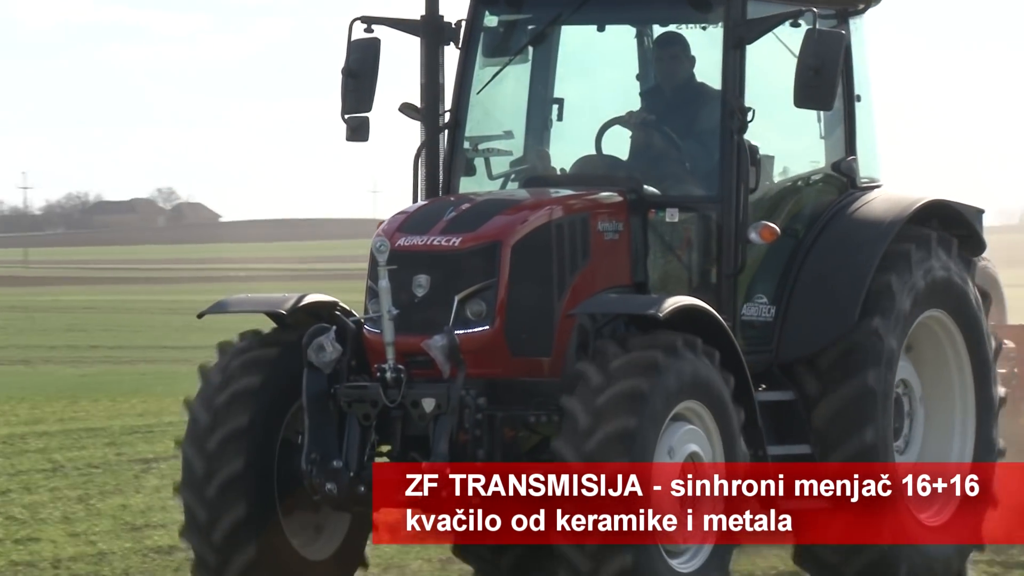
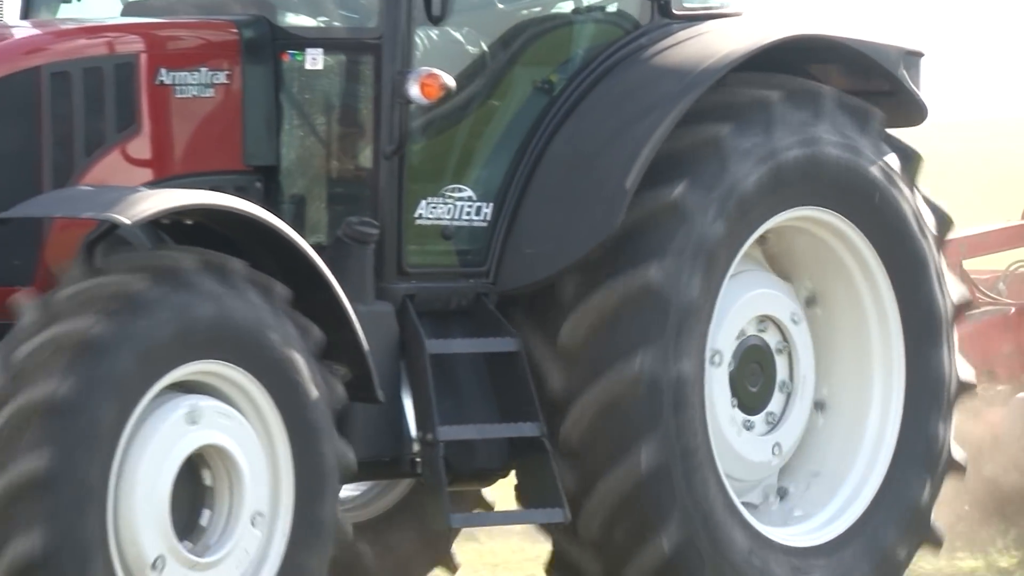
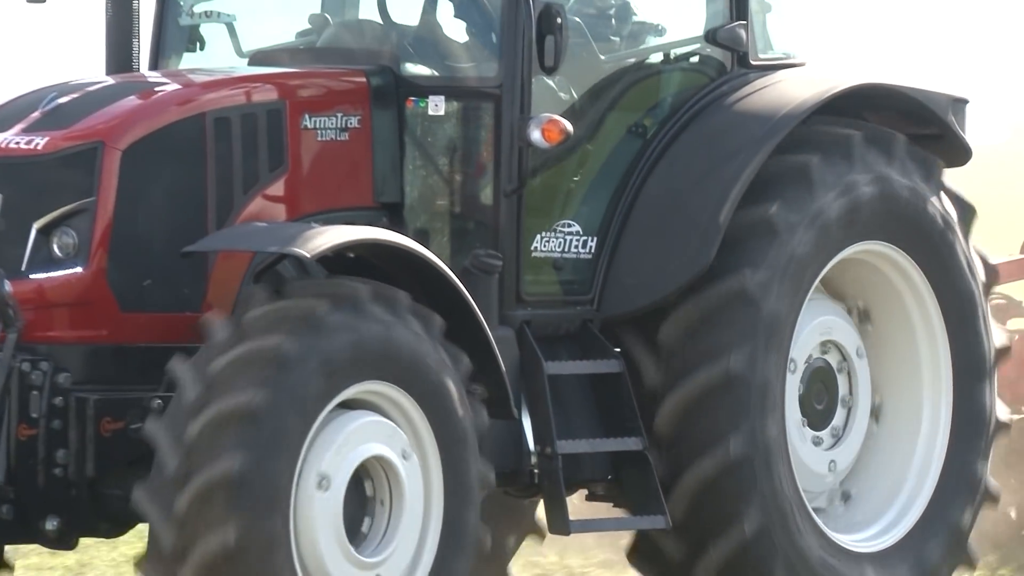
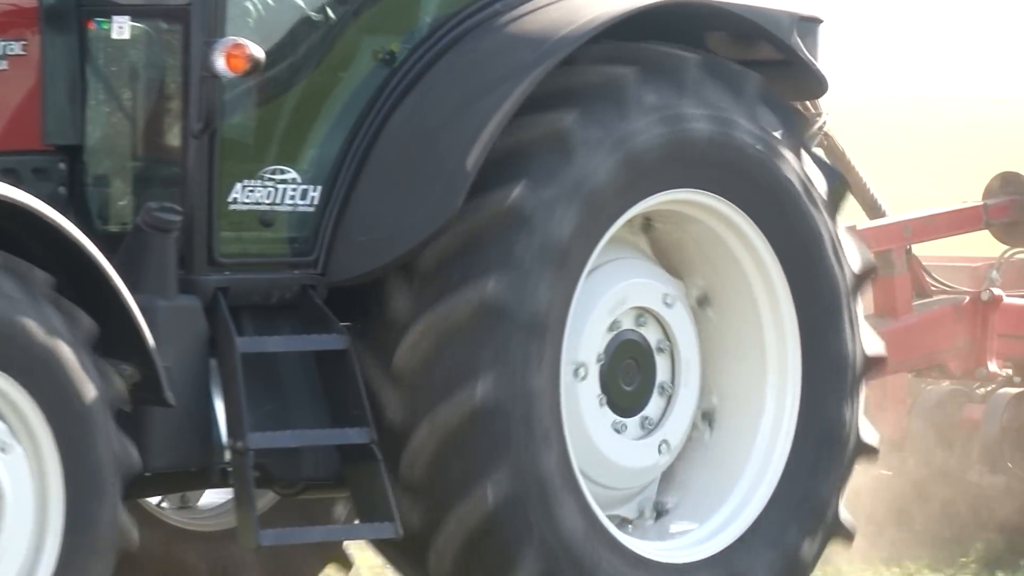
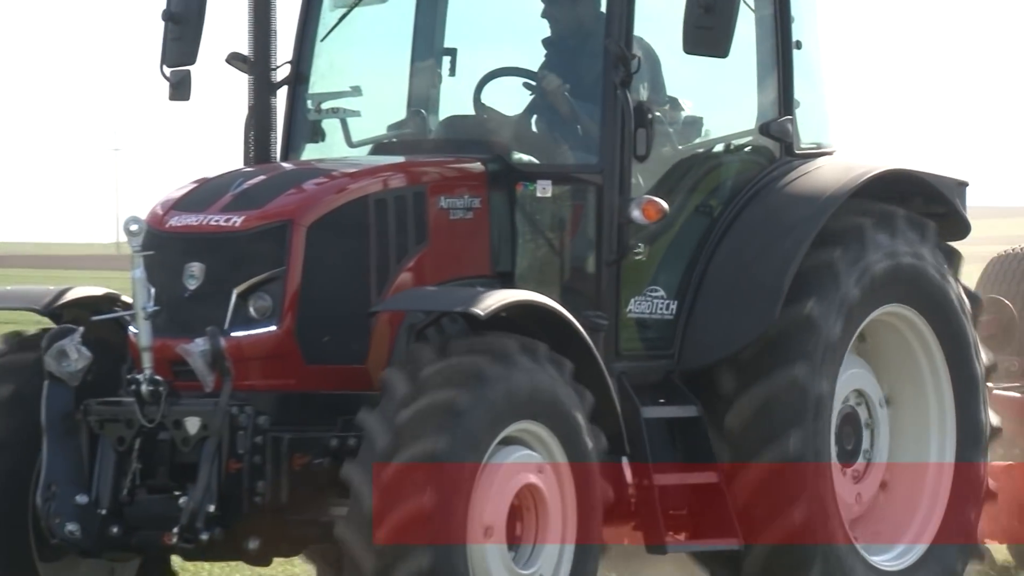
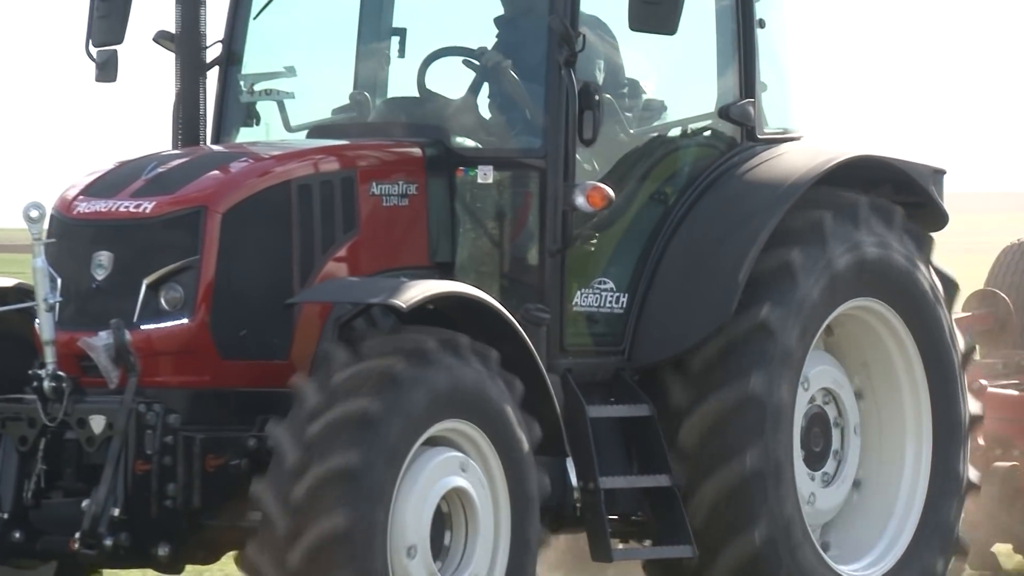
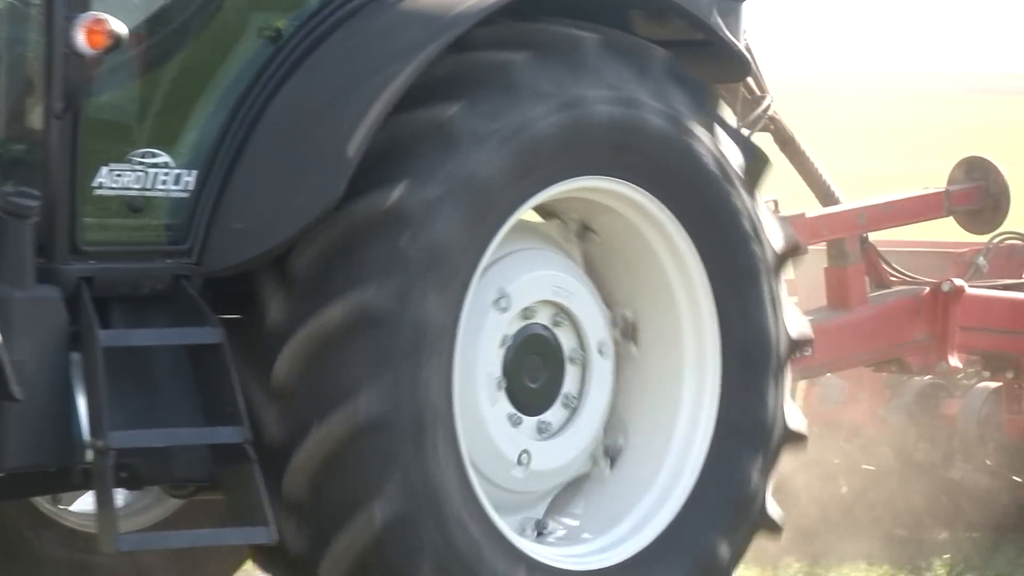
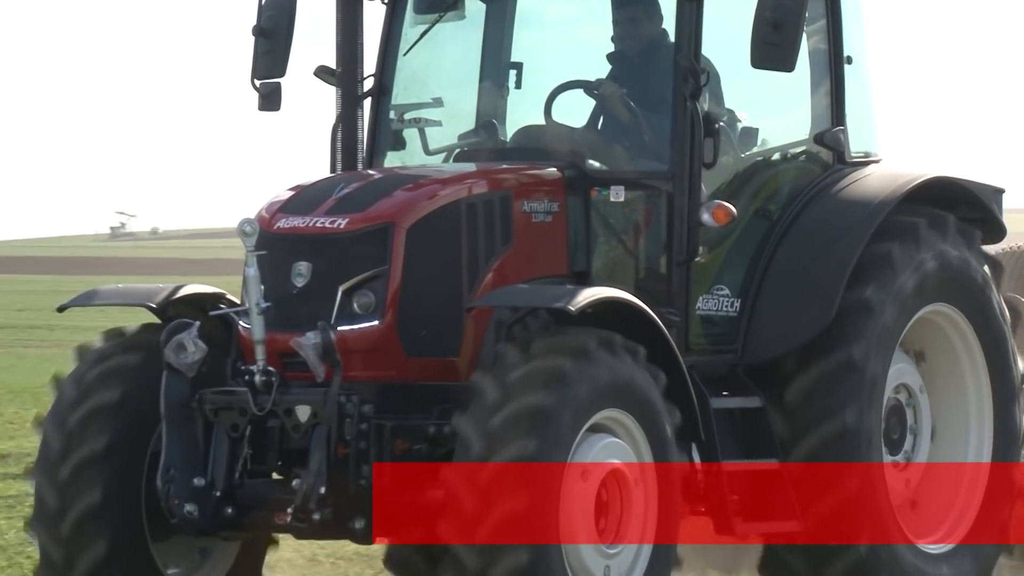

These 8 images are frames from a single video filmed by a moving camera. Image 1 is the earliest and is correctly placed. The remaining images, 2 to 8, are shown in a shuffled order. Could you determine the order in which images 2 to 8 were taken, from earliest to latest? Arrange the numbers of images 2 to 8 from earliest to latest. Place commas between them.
8, 5, 6, 3, 2, 4, 7
